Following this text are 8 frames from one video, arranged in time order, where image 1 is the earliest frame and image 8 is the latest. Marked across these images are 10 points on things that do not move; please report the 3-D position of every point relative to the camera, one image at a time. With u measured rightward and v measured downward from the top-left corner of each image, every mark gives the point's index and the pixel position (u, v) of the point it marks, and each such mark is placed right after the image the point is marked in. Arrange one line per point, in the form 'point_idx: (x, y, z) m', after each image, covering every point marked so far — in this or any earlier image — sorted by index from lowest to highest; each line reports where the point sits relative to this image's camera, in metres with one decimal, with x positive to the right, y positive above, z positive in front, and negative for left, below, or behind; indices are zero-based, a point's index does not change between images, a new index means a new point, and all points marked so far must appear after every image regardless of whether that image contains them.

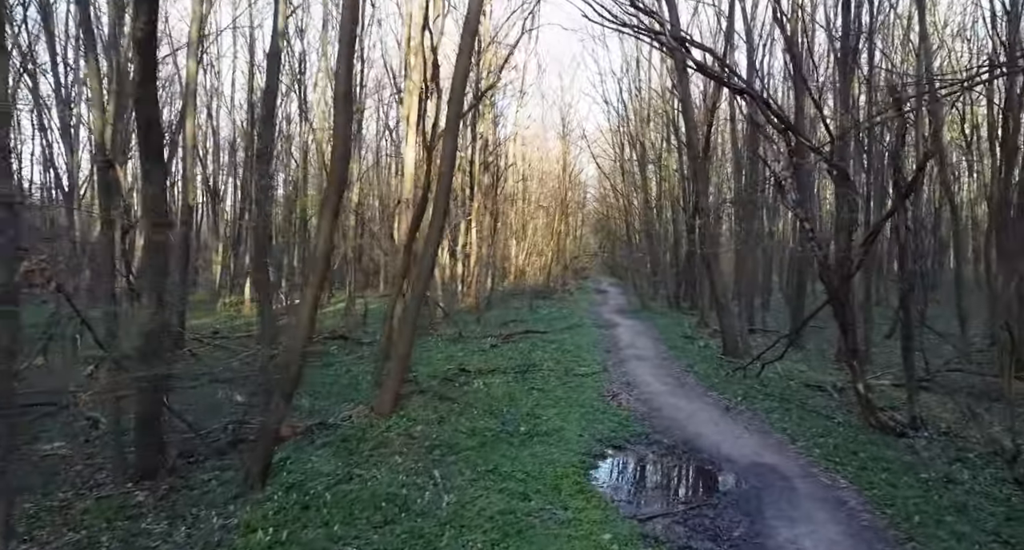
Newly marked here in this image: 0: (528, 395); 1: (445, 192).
0: (+0.3, -1.9, +9.0) m
1: (-1.0, +1.1, +7.6) m
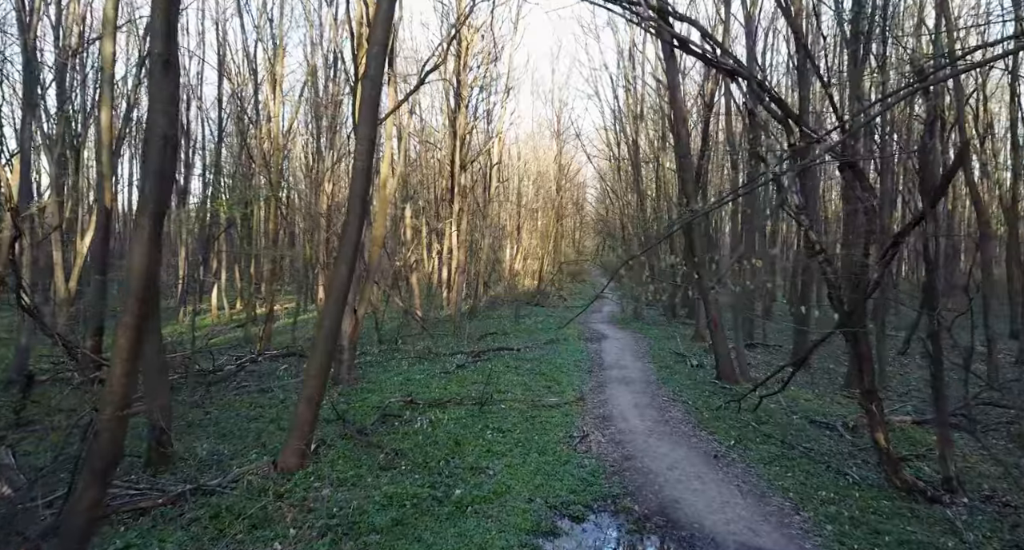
0: (-0.4, -2.1, +7.5) m
1: (-1.6, +0.8, +6.2) m
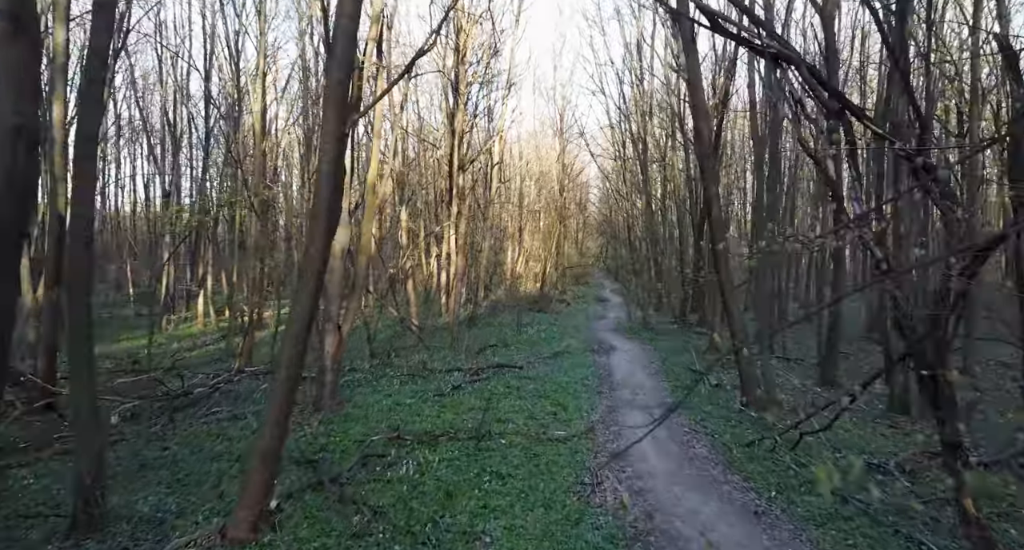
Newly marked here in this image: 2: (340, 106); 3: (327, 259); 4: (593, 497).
0: (-0.4, -2.4, +6.4) m
1: (-1.6, +0.6, +5.0) m
2: (-1.5, +1.5, +4.9) m
3: (-1.6, +0.2, +5.1) m
4: (+0.9, -2.5, +6.3) m
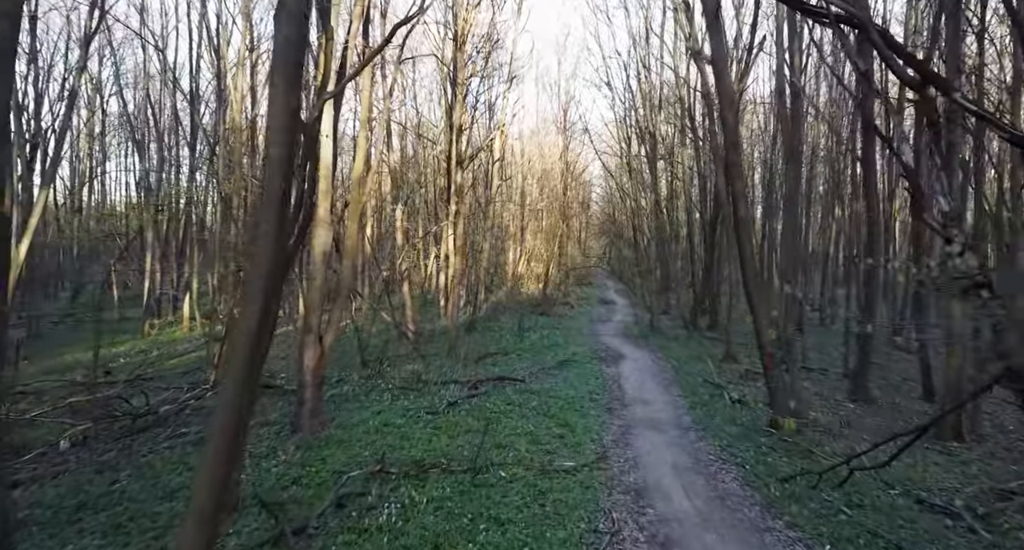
0: (-0.4, -2.4, +5.4) m
1: (-1.6, +0.5, +4.0) m
2: (-1.5, +1.4, +3.9) m
3: (-1.6, +0.1, +4.0) m
4: (+0.9, -2.5, +5.3) m
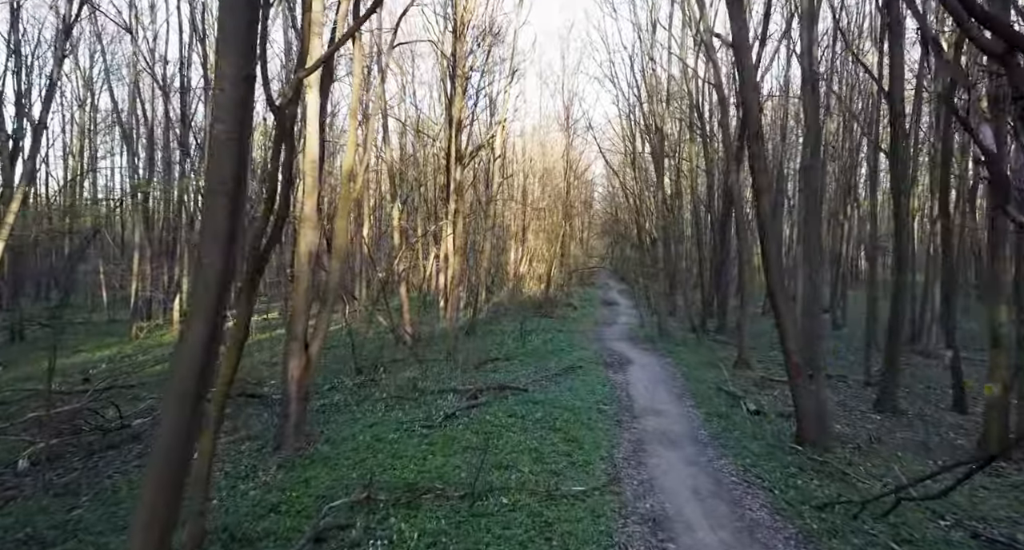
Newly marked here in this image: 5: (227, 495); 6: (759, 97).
0: (-0.4, -2.5, +4.7) m
1: (-1.6, +0.5, +3.3) m
2: (-1.4, +1.3, +3.1) m
3: (-1.6, +0.1, +3.3) m
4: (+0.9, -2.6, +4.6) m
5: (-3.3, -2.5, +6.6) m
6: (+3.5, +2.5, +8.1) m
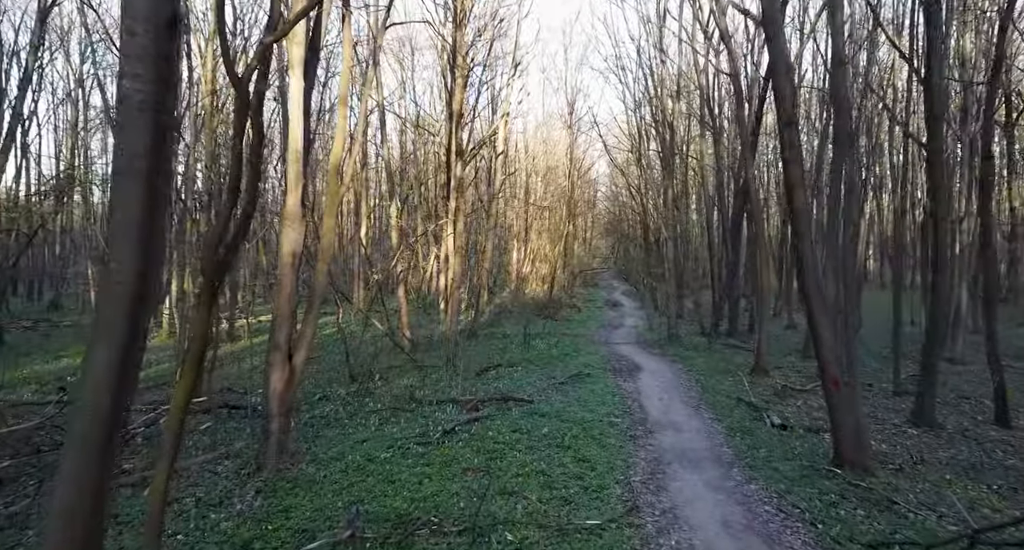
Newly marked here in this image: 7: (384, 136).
0: (-0.3, -2.5, +3.9) m
1: (-1.6, +0.4, +2.5) m
2: (-1.4, +1.3, +2.4) m
3: (-1.6, 0.0, +2.5) m
4: (+1.0, -2.6, +3.8) m
5: (-3.2, -2.6, +5.9) m
6: (+3.6, +2.5, +7.3) m
7: (-4.3, +4.7, +19.4) m
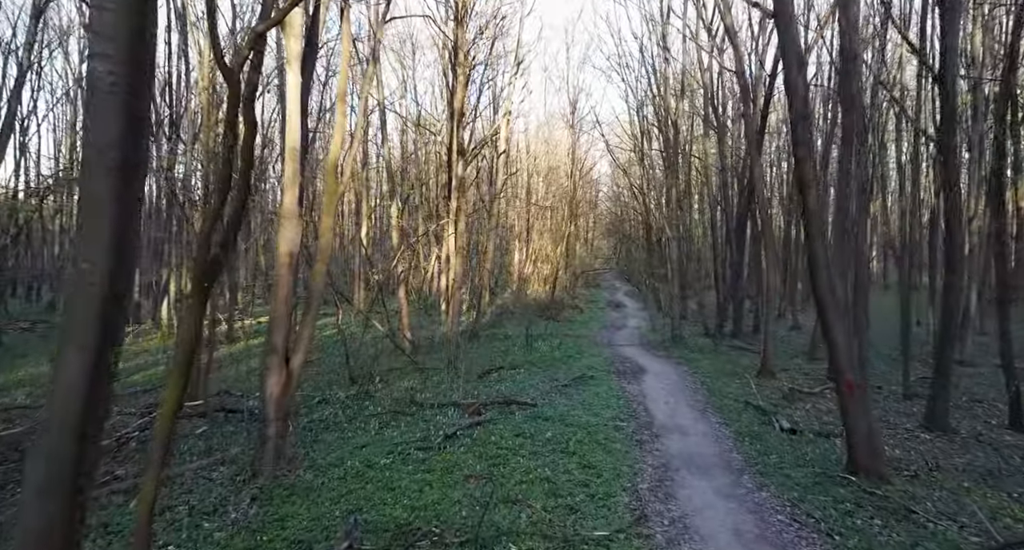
0: (-0.3, -2.5, +3.7) m
1: (-1.5, +0.4, +2.3) m
2: (-1.4, +1.3, +2.2) m
3: (-1.5, 0.0, +2.3) m
4: (+1.0, -2.6, +3.6) m
5: (-3.2, -2.6, +5.6) m
6: (+3.6, +2.4, +7.1) m
7: (-4.3, +4.7, +19.2) m
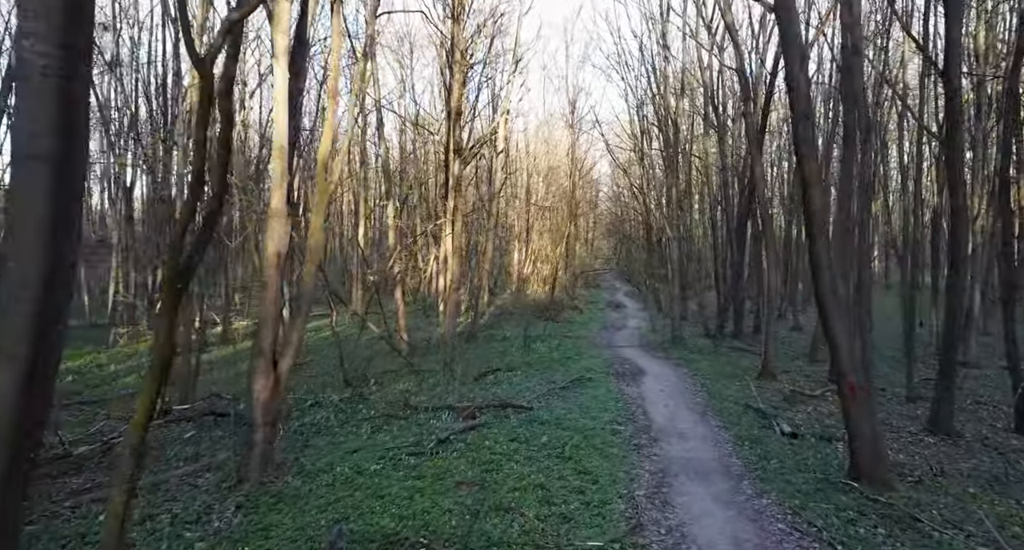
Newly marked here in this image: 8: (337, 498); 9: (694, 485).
0: (-0.4, -2.5, +3.5) m
1: (-1.6, +0.4, +2.1) m
2: (-1.5, +1.3, +2.0) m
3: (-1.6, 0.0, +2.1) m
4: (+0.9, -2.6, +3.4) m
5: (-3.3, -2.6, +5.5) m
6: (+3.5, +2.4, +6.9) m
7: (-4.3, +4.7, +19.1) m
8: (-1.9, -2.5, +6.4) m
9: (+2.2, -2.6, +6.9) m
